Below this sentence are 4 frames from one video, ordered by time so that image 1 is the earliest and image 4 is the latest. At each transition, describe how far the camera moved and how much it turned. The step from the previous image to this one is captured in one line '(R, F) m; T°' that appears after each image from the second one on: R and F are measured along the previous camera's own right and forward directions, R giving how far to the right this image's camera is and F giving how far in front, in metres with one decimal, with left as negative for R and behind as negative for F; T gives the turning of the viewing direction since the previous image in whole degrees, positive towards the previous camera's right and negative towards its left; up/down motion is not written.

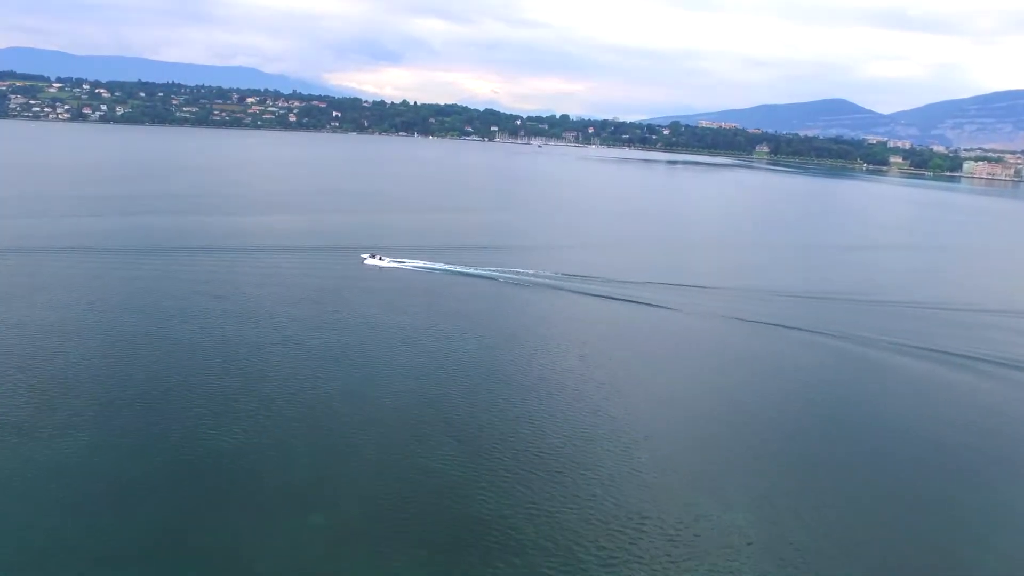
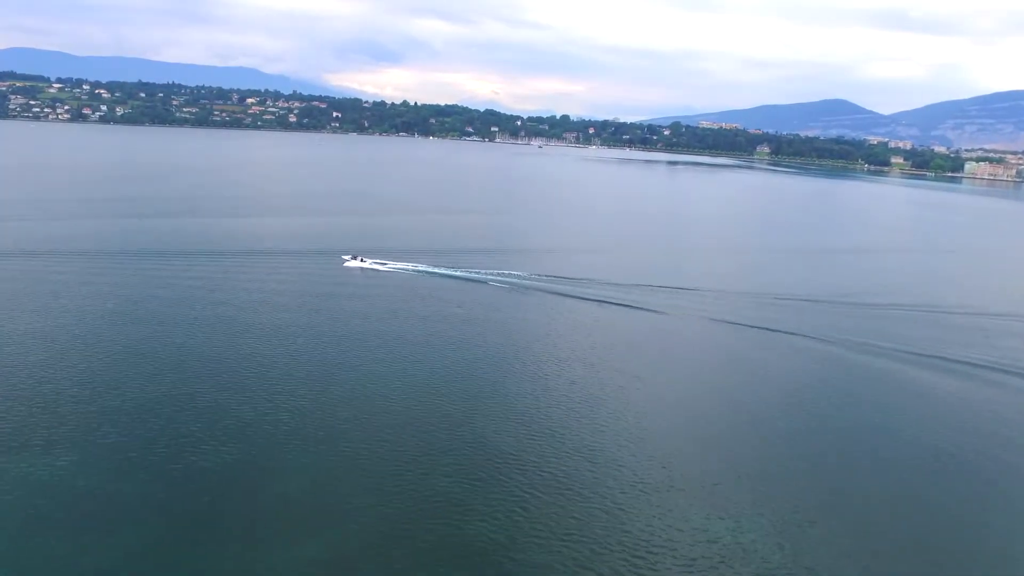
(0.0, +0.1) m; 0°
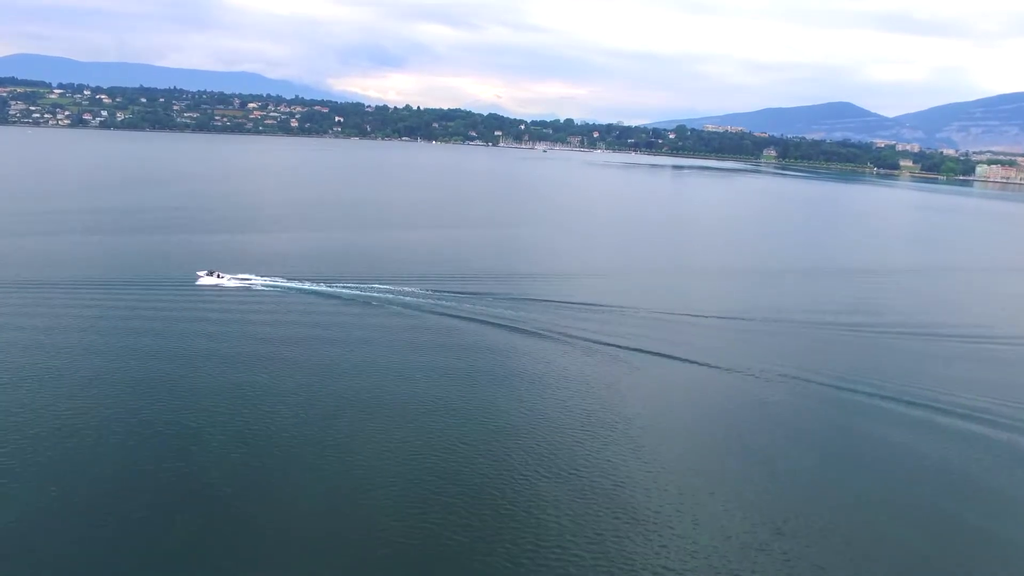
(-0.1, +1.1) m; 0°
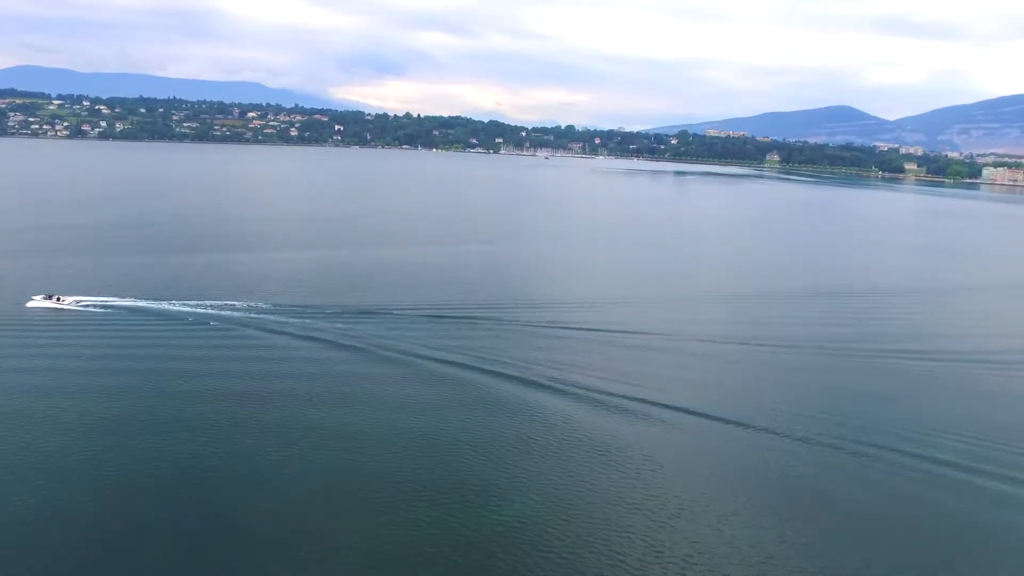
(0.0, +0.8) m; 0°
